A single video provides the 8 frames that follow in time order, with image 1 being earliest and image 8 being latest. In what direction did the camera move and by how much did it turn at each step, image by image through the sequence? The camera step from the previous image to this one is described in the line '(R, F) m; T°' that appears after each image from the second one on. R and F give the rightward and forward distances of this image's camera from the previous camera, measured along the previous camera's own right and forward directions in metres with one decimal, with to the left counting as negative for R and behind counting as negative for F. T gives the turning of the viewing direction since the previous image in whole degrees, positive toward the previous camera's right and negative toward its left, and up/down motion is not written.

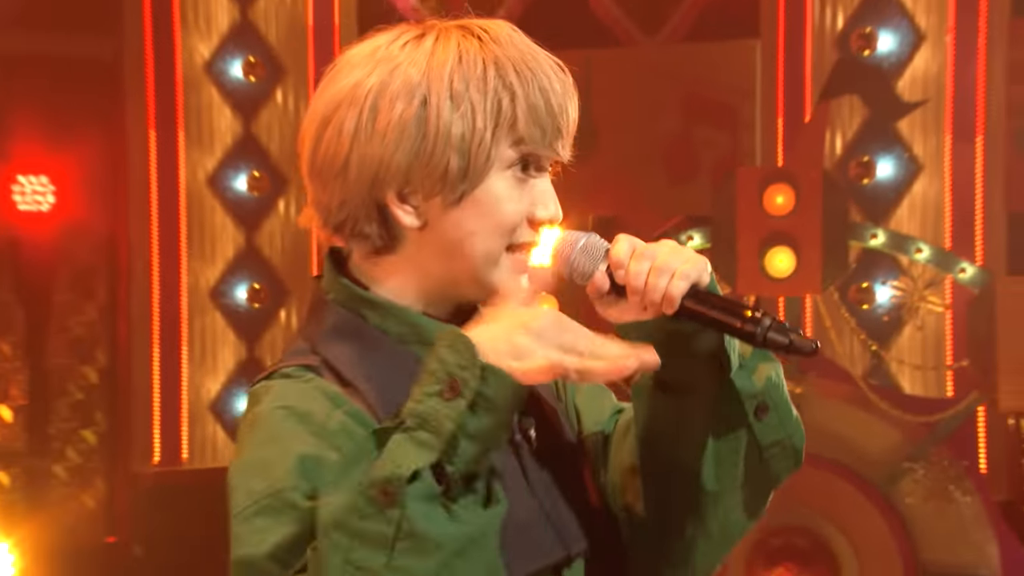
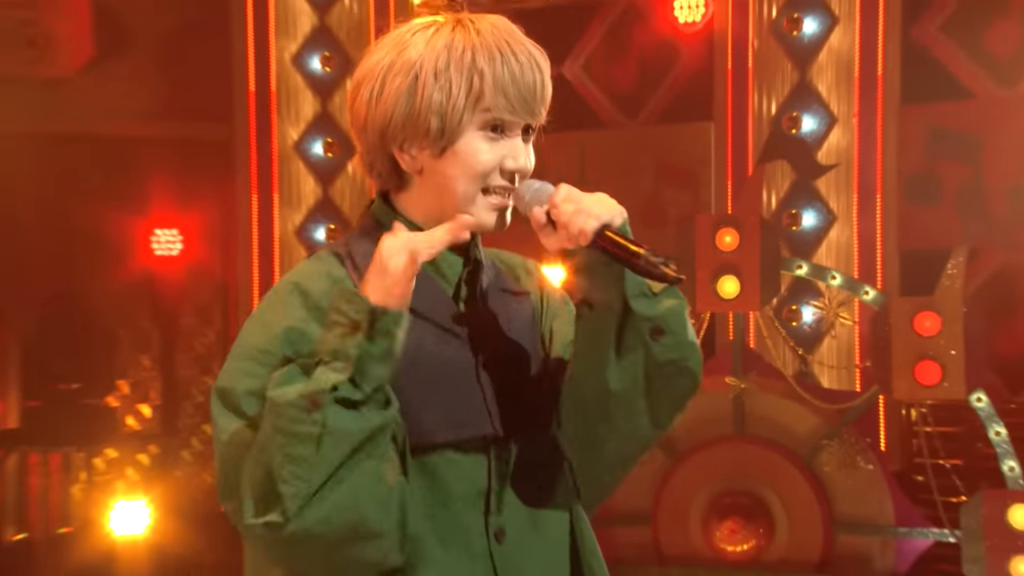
(0.0, -0.5) m; -2°
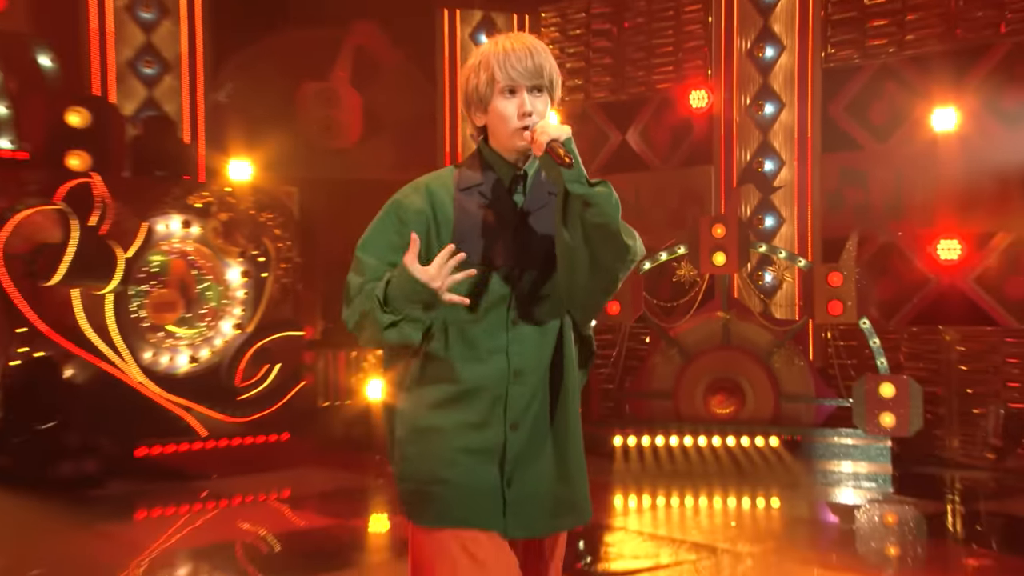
(+0.1, -1.5) m; -8°
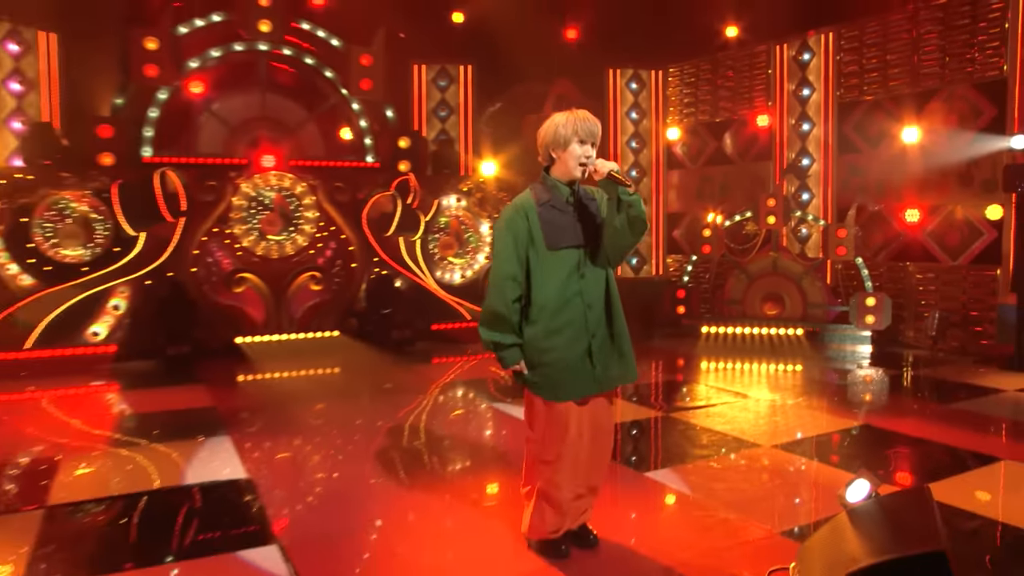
(+0.4, -2.4) m; -13°
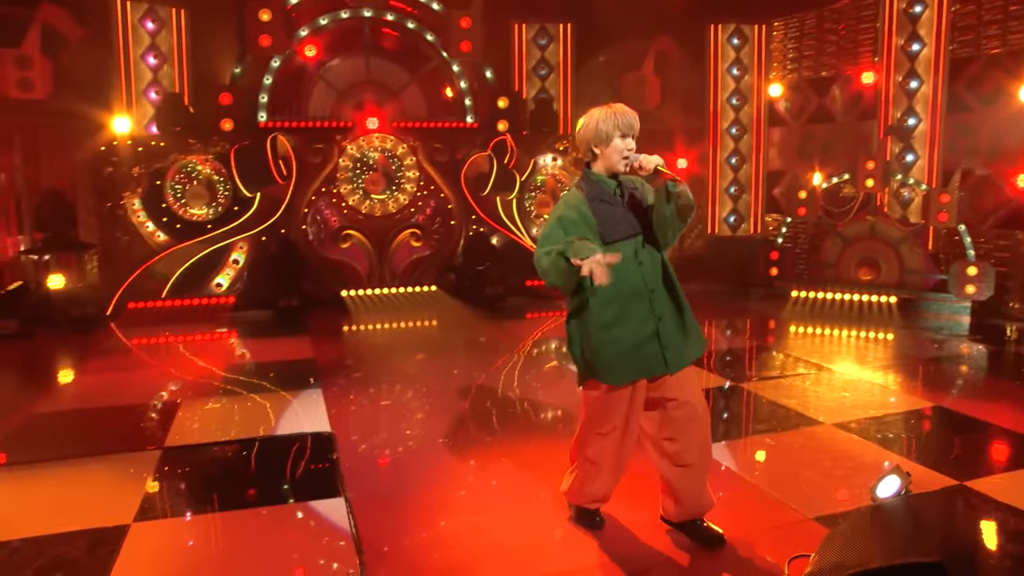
(+0.3, -0.2) m; -9°
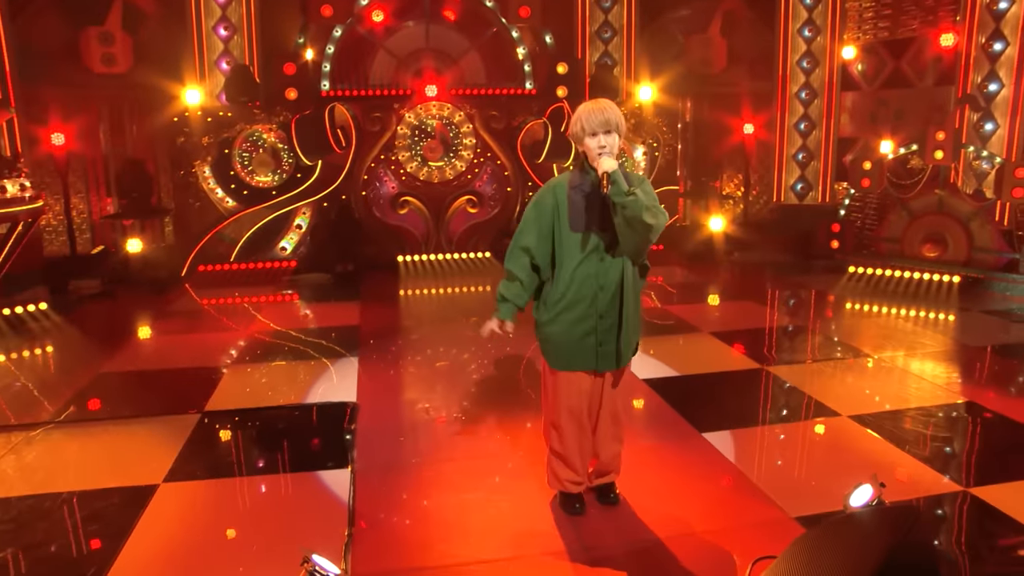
(+0.4, 0.0) m; -8°
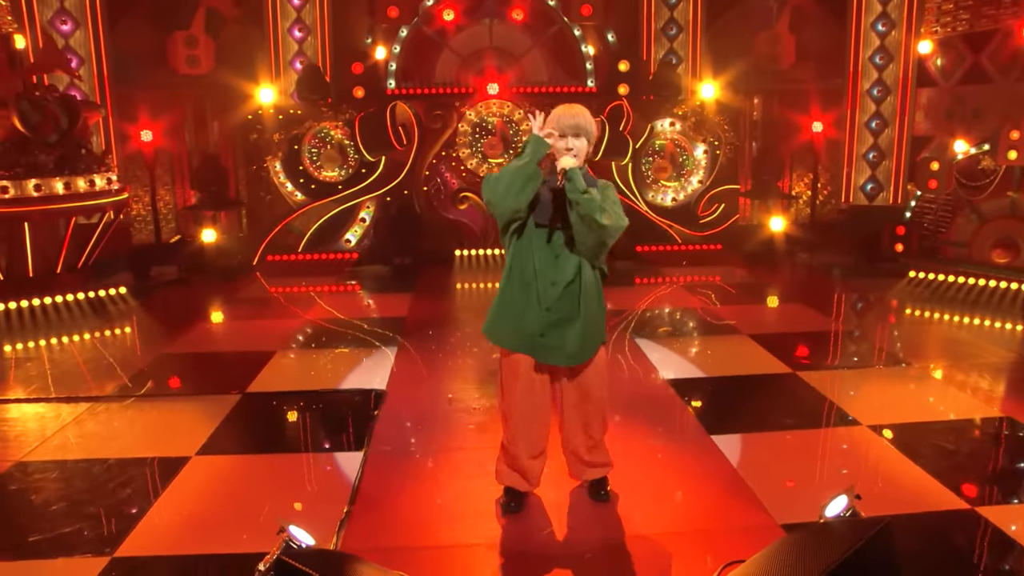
(+0.4, -0.1) m; -8°
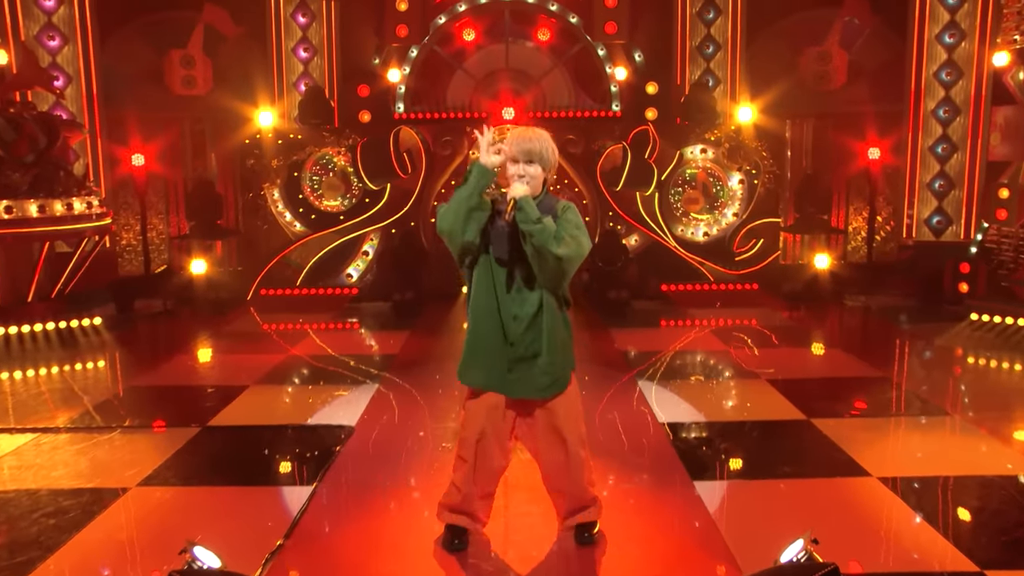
(+0.3, +0.5) m; -4°
